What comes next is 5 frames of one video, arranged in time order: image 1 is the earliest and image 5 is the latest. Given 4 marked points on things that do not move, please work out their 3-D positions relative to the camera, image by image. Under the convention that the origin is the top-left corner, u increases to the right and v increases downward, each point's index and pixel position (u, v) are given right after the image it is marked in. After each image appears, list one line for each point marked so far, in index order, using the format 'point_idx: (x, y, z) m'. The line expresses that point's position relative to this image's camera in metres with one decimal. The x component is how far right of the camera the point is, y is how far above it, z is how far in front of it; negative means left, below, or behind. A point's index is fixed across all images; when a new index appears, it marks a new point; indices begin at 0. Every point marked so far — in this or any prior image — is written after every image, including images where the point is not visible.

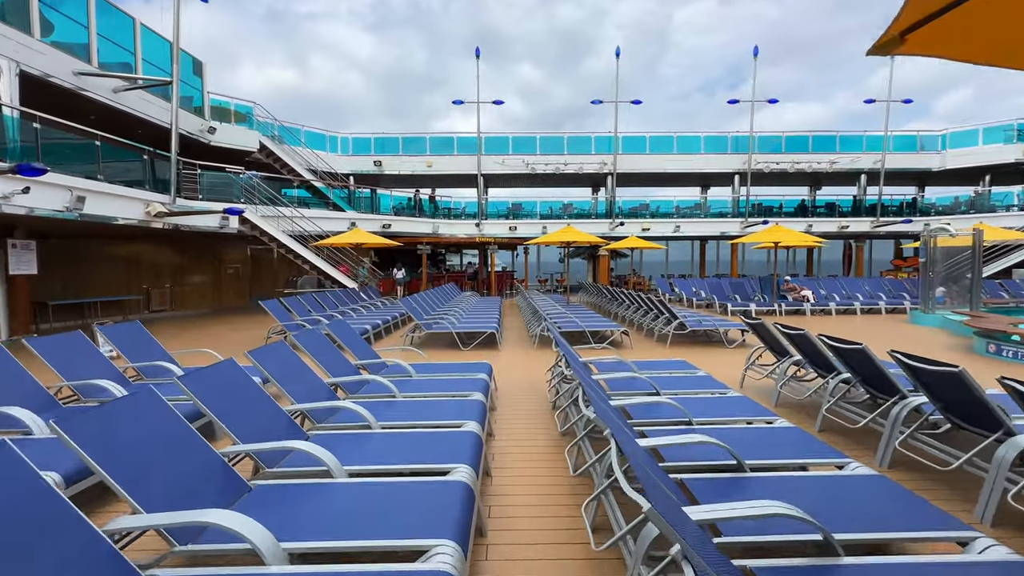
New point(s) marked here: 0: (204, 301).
0: (-10.0, -0.4, +14.6) m
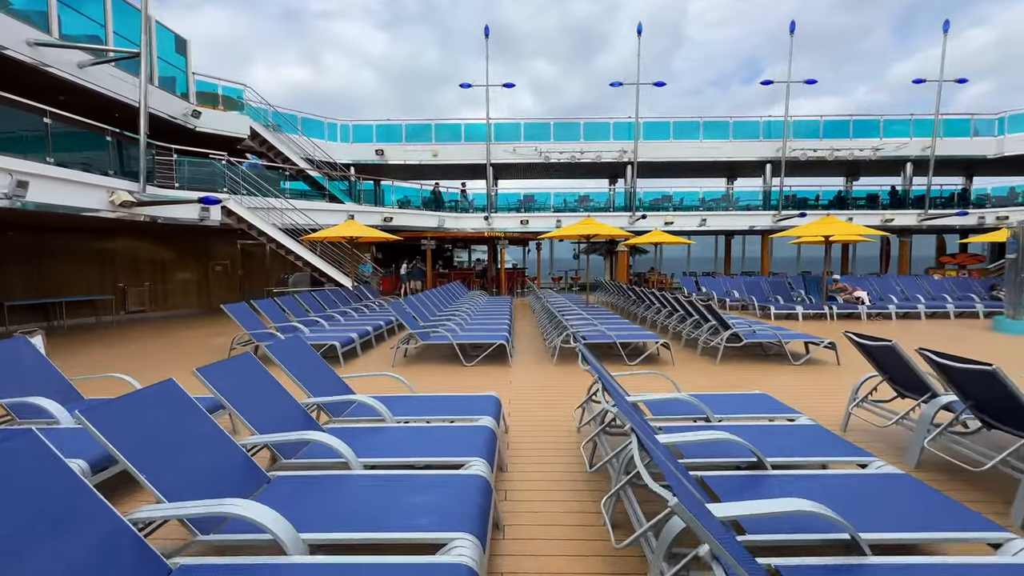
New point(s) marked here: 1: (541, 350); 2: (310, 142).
0: (-9.6, -0.4, +13.4) m
1: (+0.5, -1.1, +7.3) m
2: (-7.9, +5.7, +17.3) m
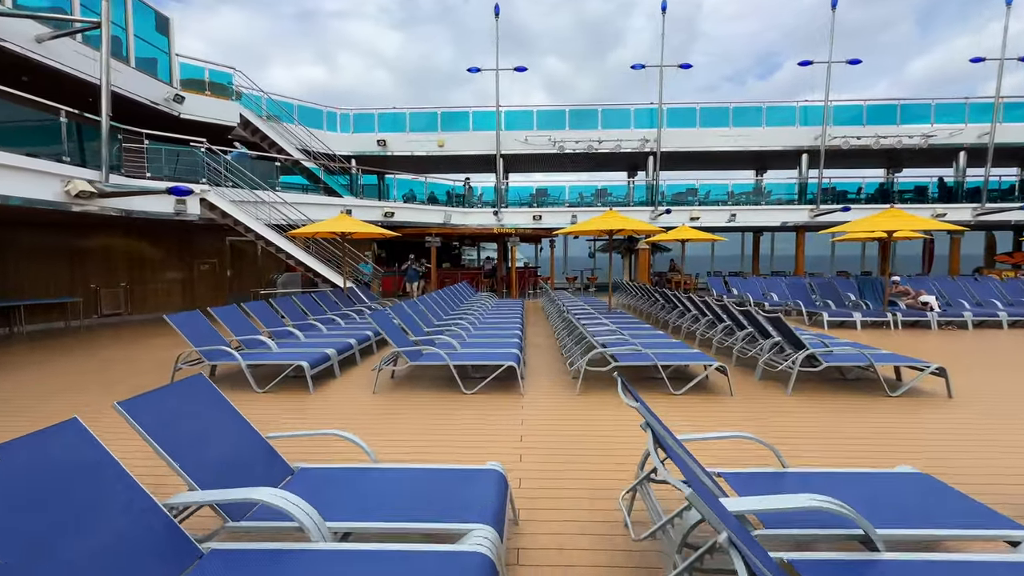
0: (-9.3, -0.4, +12.4) m
1: (+0.6, -1.2, +6.0) m
2: (-7.4, +5.7, +16.2) m
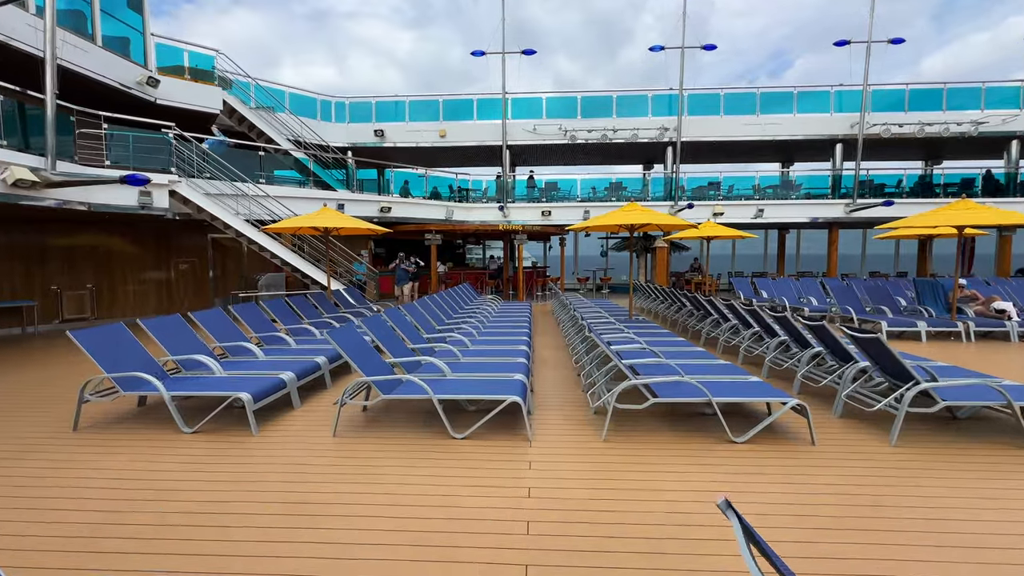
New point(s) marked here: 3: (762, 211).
0: (-9.1, -0.4, +11.3) m
1: (+0.7, -1.2, +4.8) m
2: (-7.2, +5.6, +15.1) m
3: (+8.6, +2.6, +15.4) m
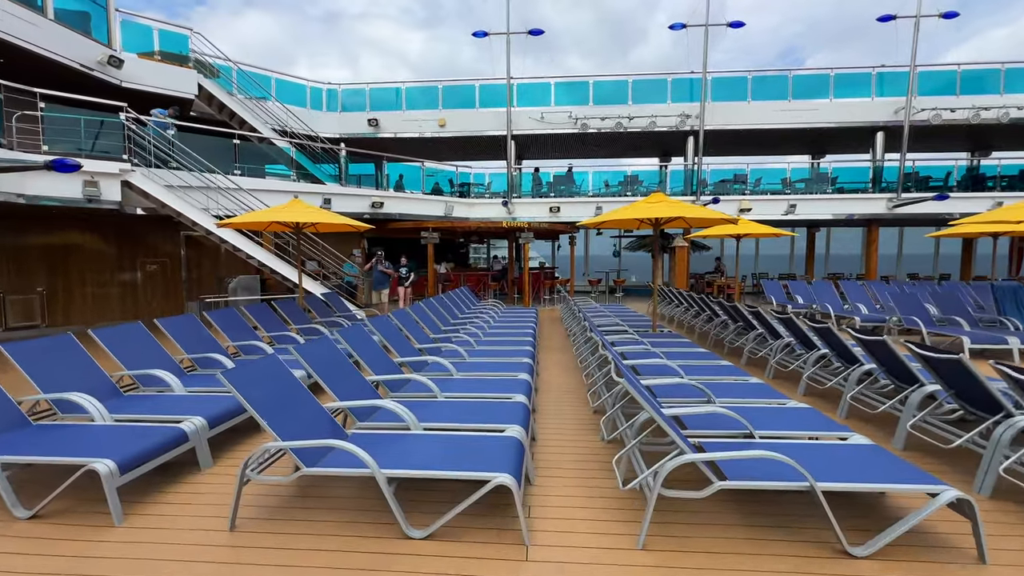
0: (-9.1, -0.5, +10.2) m
1: (+0.6, -1.3, +3.5) m
2: (-7.0, +5.6, +14.0) m
3: (+8.8, +2.5, +13.9) m
